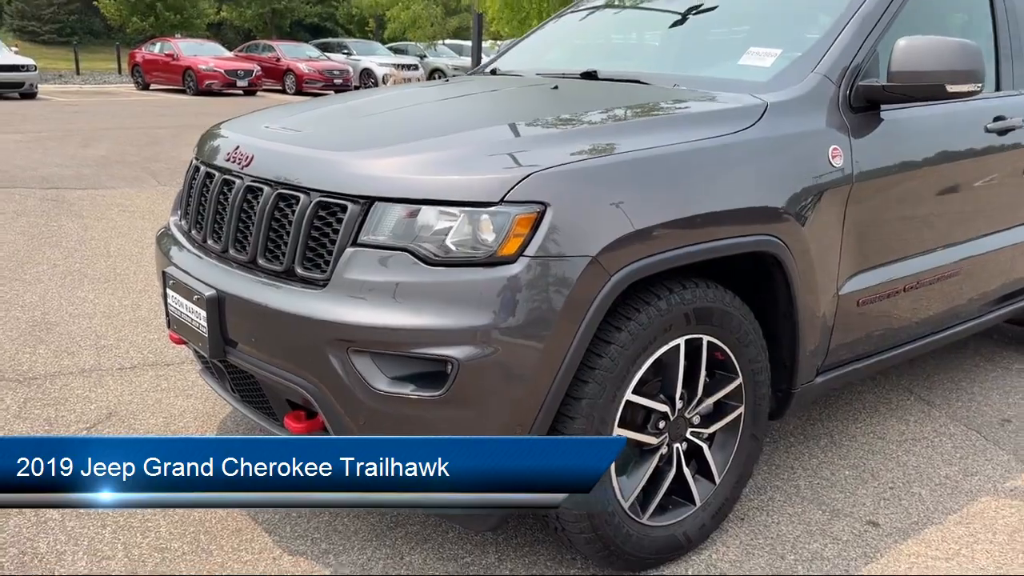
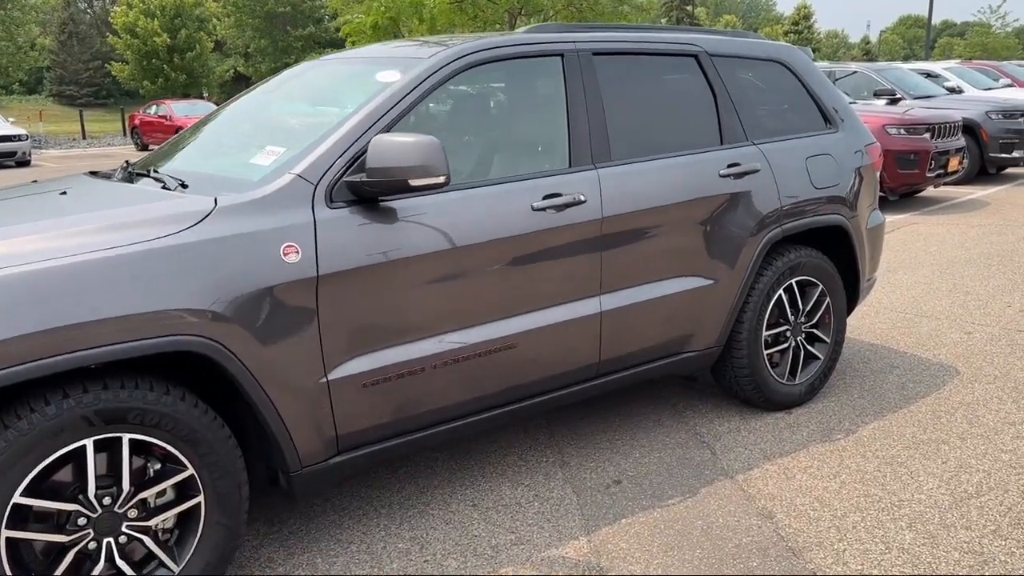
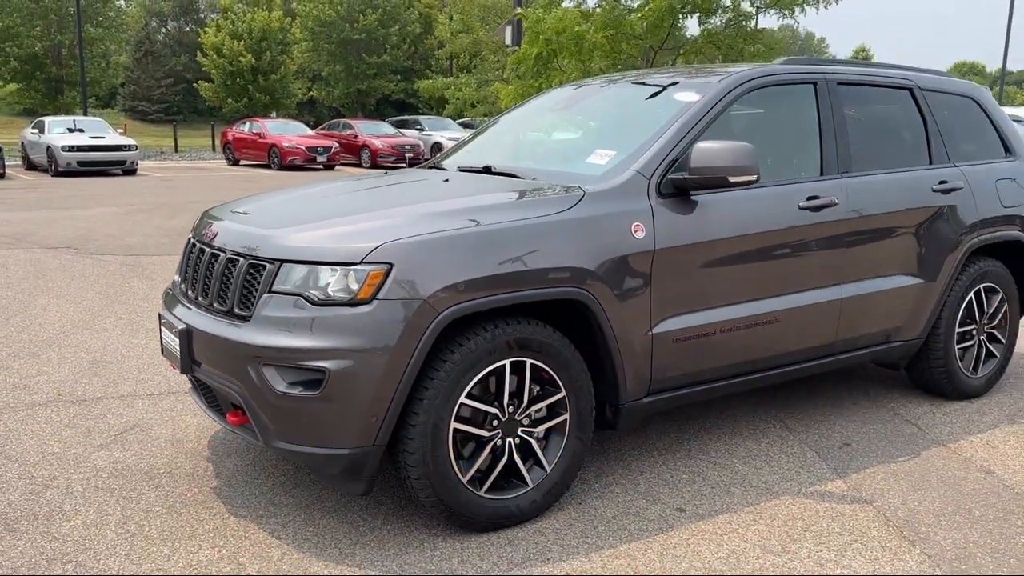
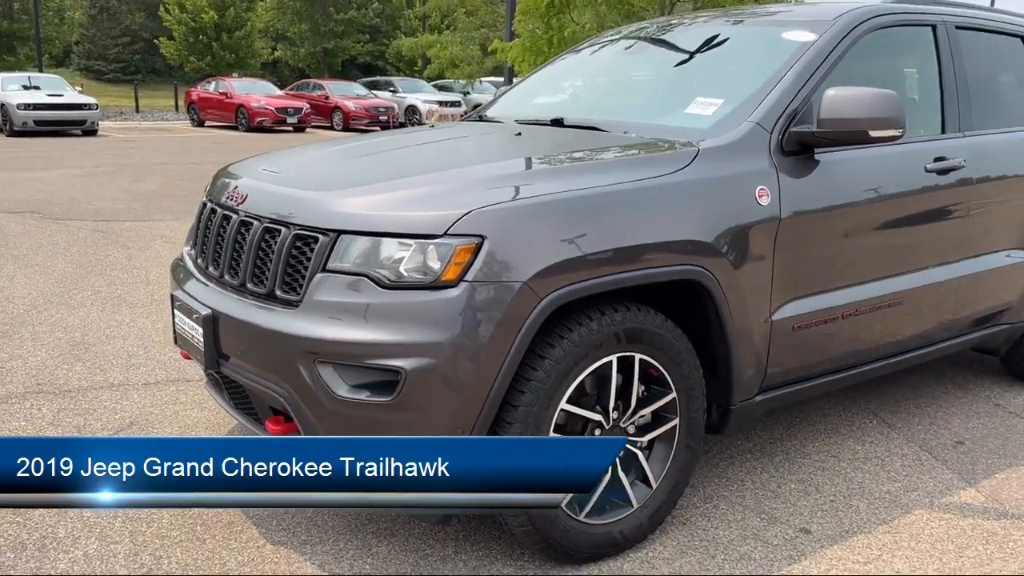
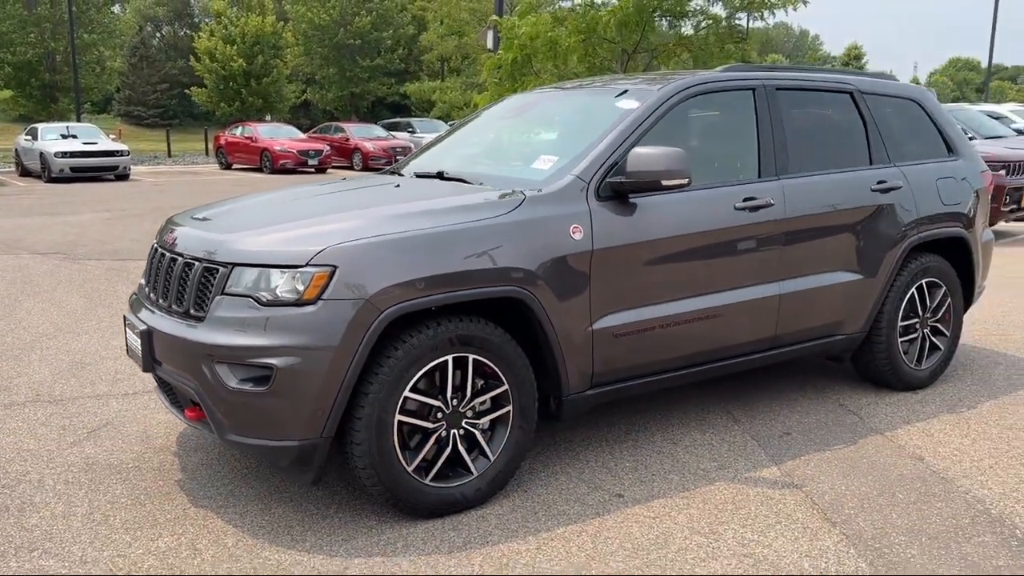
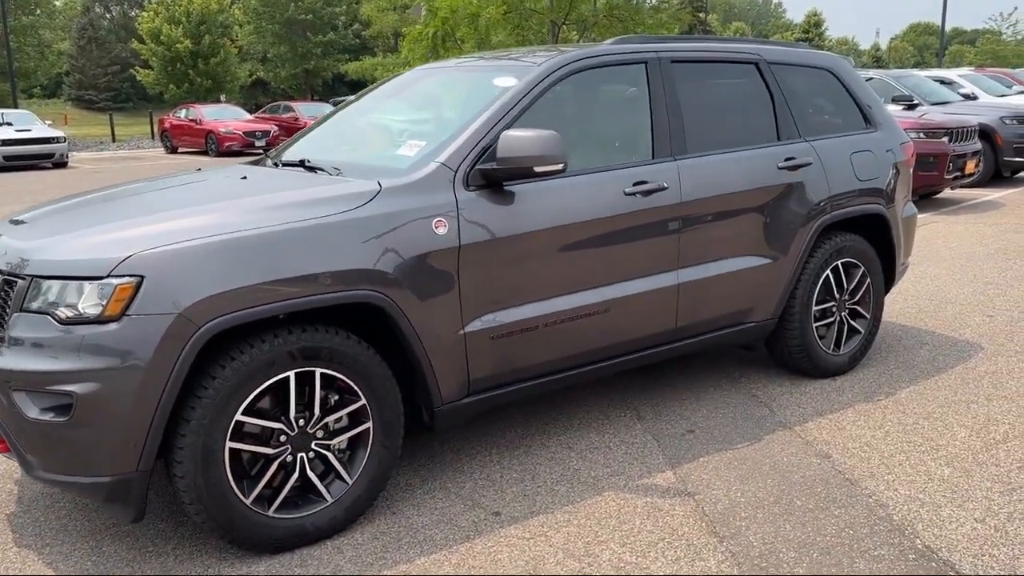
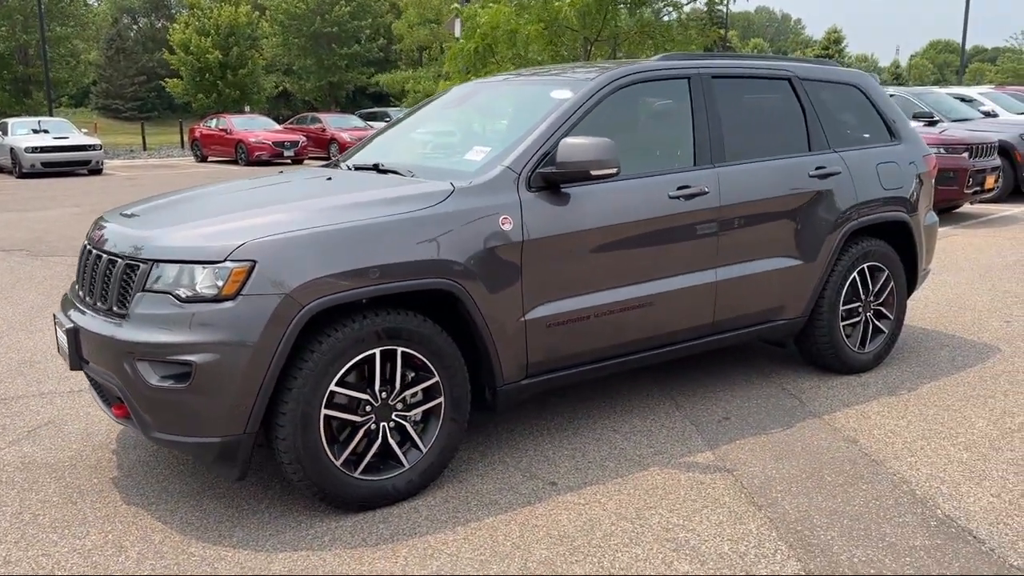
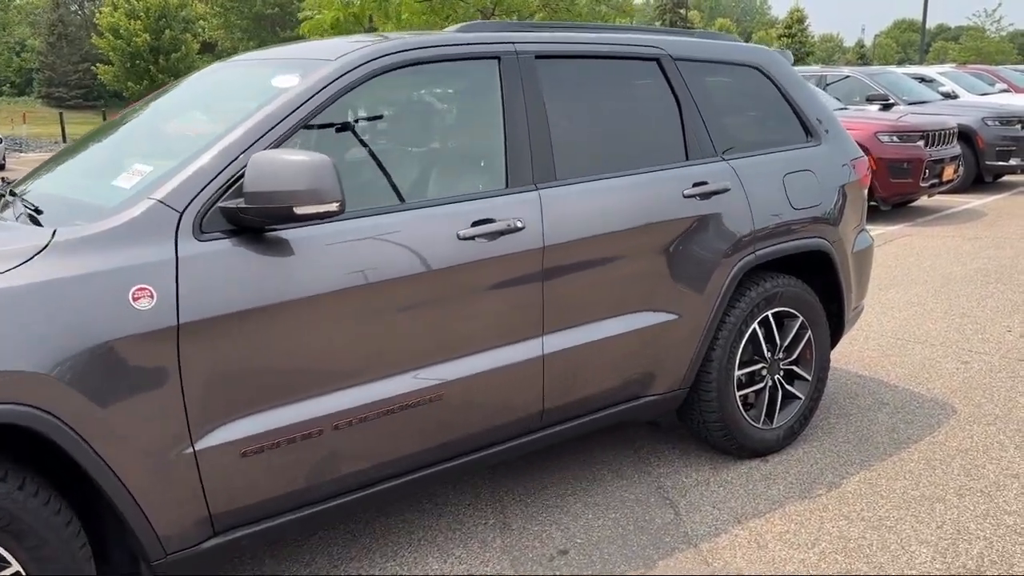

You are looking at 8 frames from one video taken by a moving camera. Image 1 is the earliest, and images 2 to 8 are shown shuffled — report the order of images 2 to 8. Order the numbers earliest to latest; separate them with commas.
4, 3, 5, 7, 6, 2, 8
